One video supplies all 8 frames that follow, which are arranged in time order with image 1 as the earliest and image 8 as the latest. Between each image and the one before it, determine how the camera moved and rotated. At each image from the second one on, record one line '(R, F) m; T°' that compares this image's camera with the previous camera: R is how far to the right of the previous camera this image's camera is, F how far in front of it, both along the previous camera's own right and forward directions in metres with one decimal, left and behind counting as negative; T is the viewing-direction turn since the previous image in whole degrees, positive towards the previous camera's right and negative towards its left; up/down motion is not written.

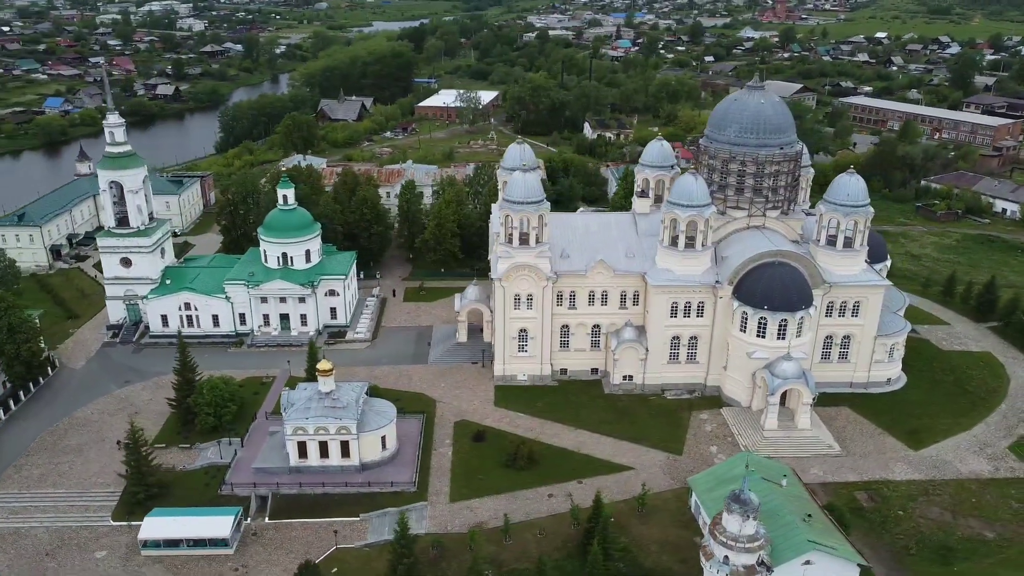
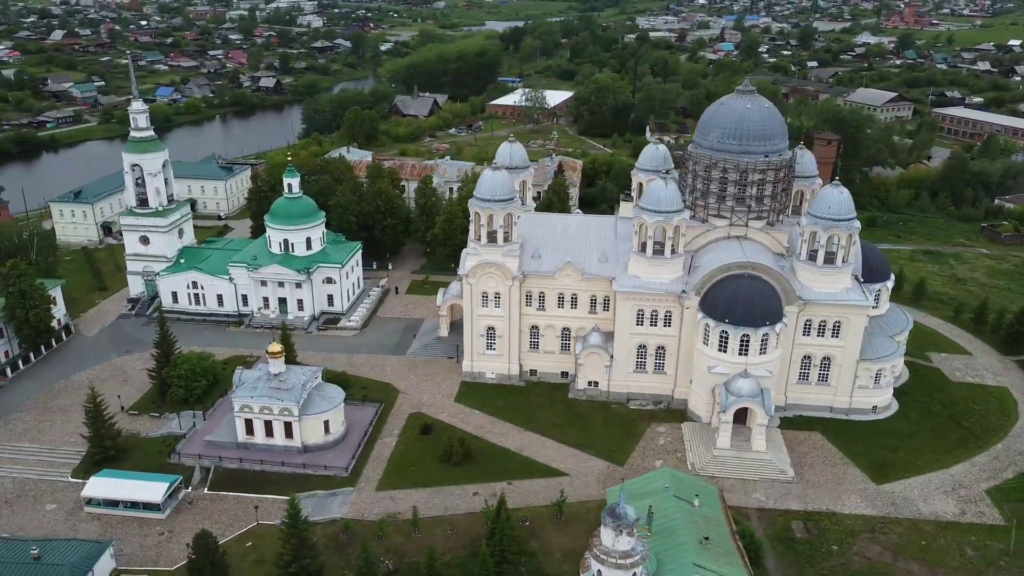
(+7.9, +0.6) m; -8°
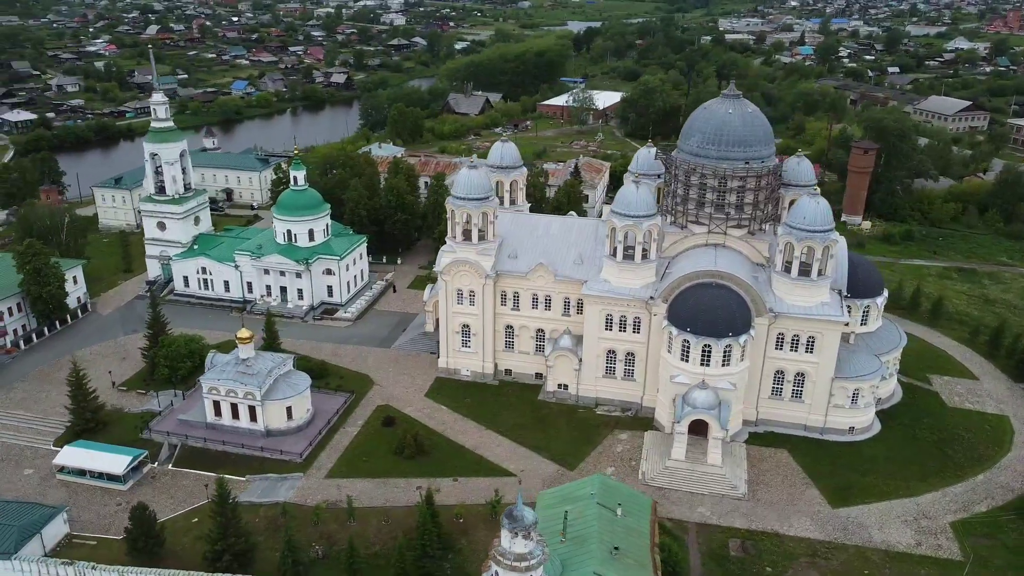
(+5.9, +0.2) m; -6°
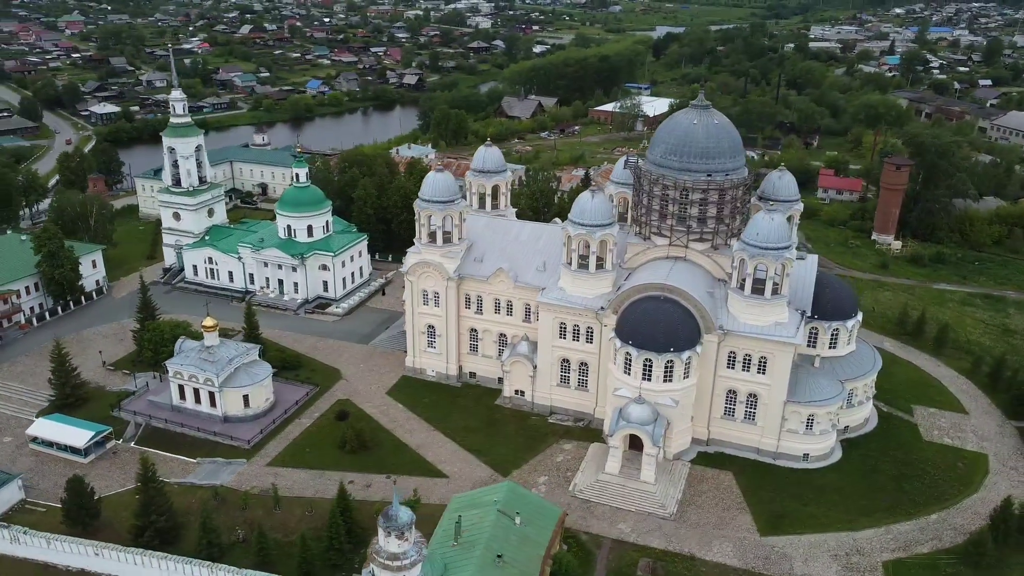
(+6.9, +0.2) m; -6°
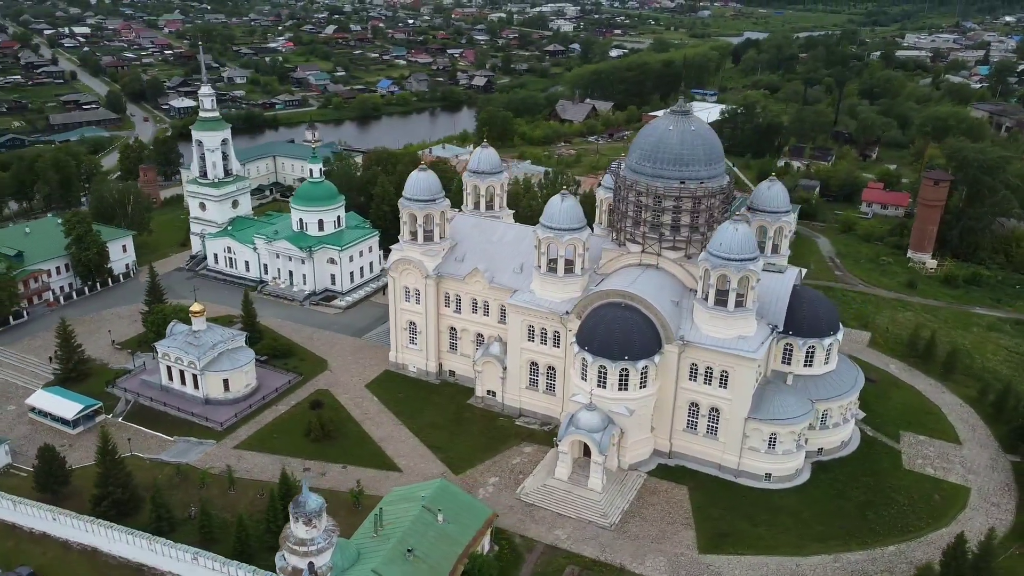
(+5.8, +0.2) m; -6°
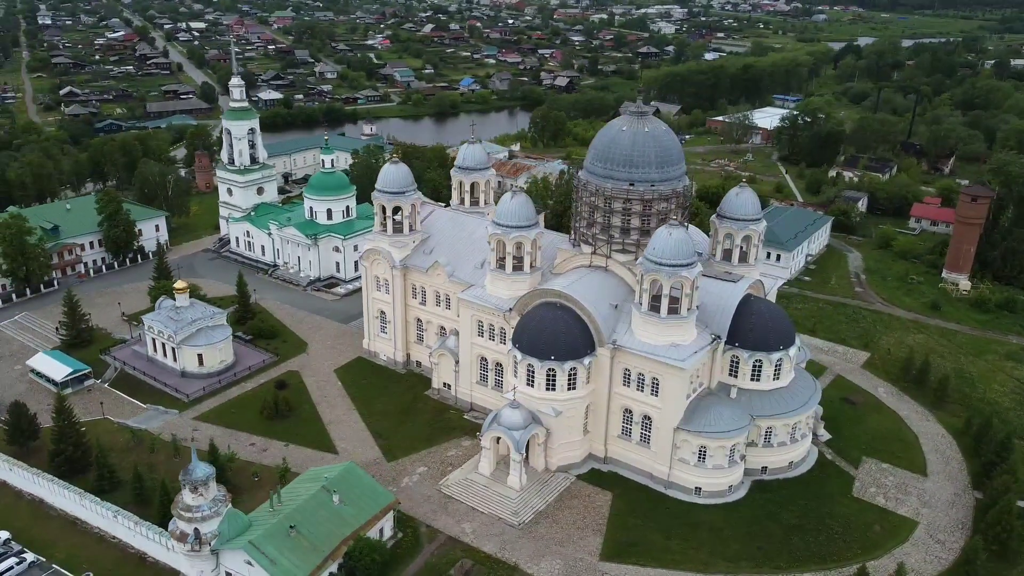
(+7.8, +0.3) m; -7°
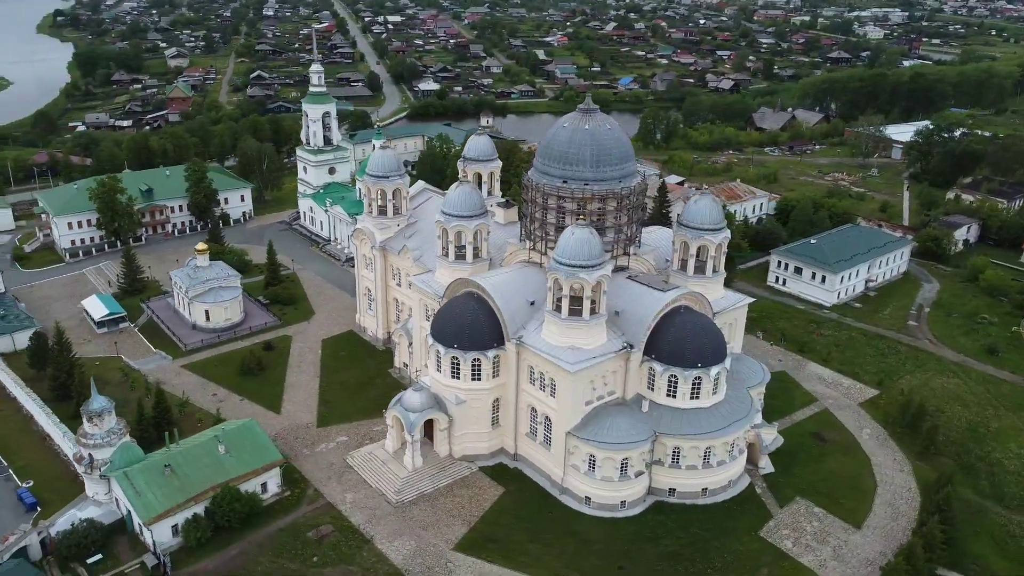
(+12.7, +1.2) m; -14°
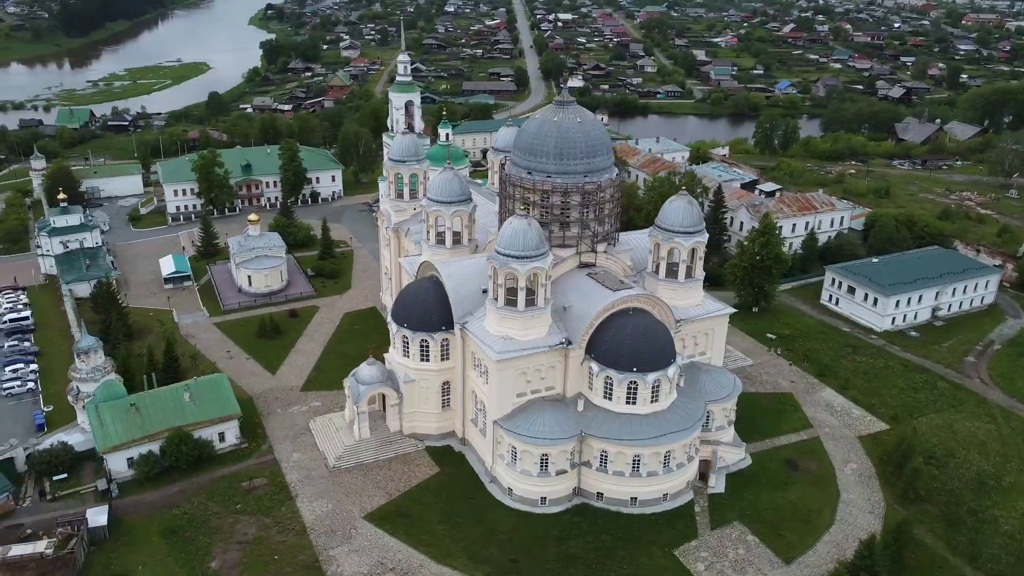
(+10.3, +0.9) m; -13°
